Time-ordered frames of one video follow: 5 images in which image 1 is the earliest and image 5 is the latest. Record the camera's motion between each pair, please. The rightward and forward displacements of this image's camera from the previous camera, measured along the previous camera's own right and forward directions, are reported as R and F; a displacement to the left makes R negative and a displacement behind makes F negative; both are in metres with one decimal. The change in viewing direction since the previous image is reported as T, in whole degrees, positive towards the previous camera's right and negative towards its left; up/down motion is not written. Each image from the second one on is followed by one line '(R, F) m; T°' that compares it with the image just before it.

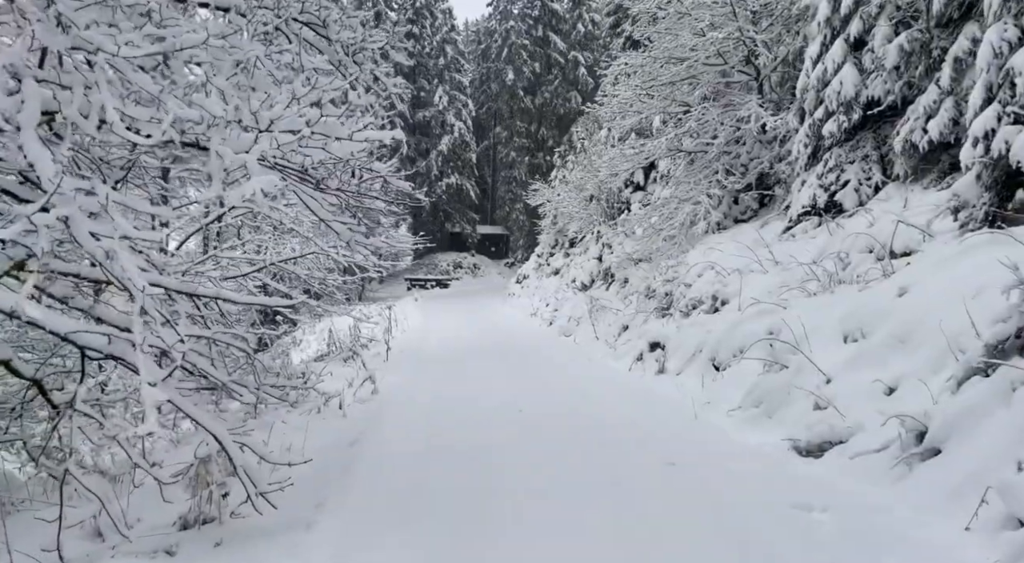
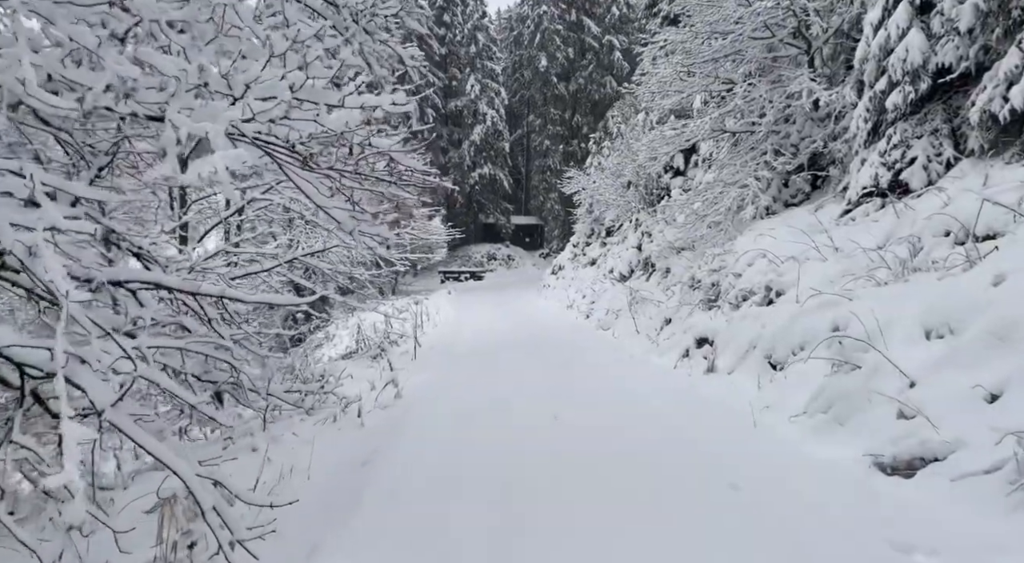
(0.0, +0.5) m; -3°
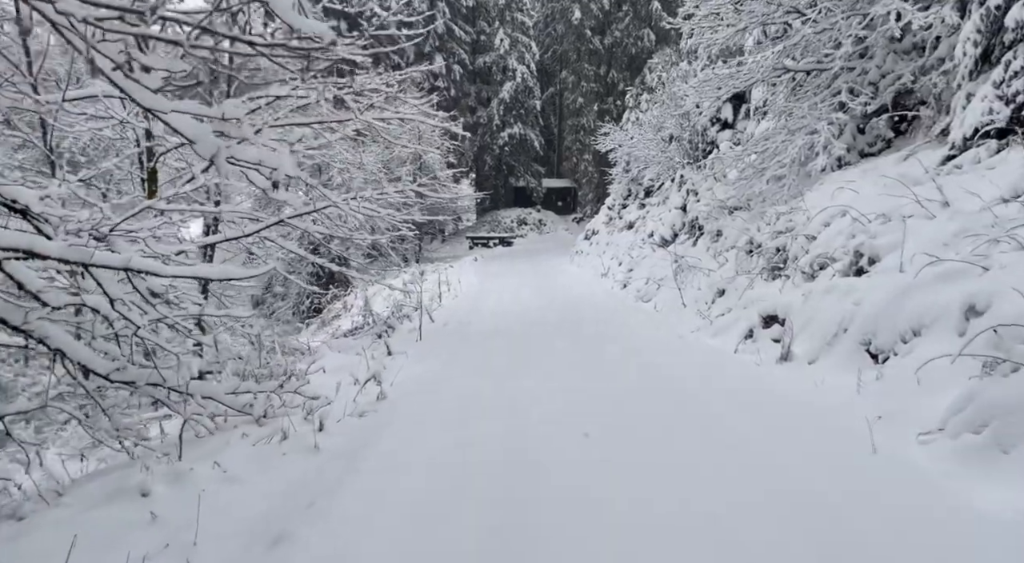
(+0.1, +1.2) m; -3°
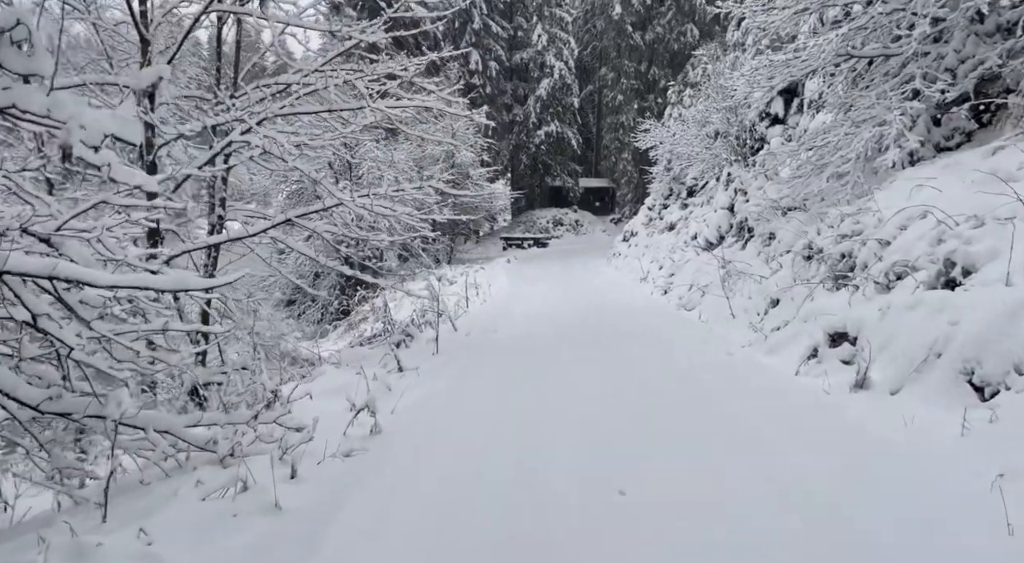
(+0.1, +0.7) m; -3°
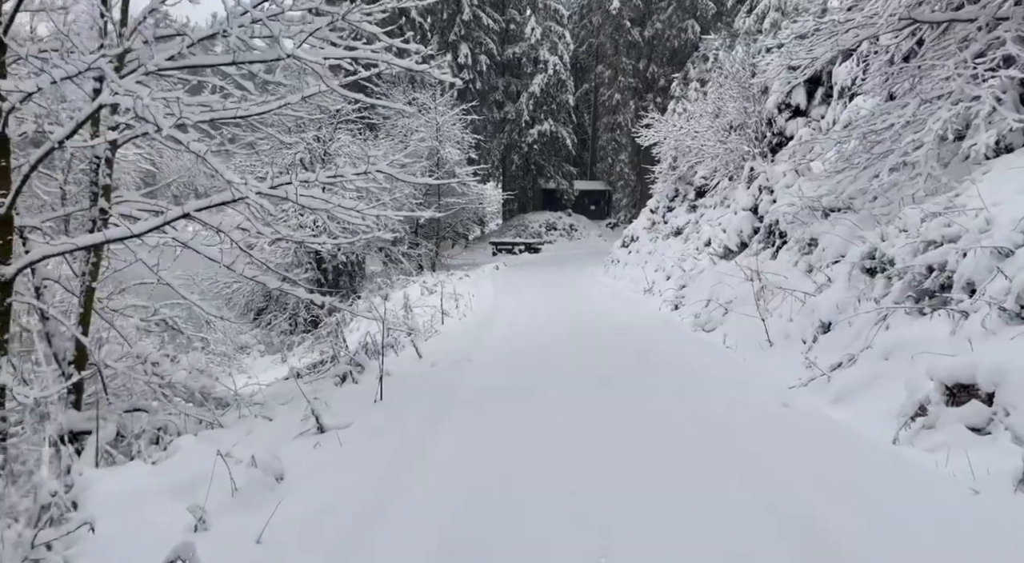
(+0.1, +1.6) m; +1°
